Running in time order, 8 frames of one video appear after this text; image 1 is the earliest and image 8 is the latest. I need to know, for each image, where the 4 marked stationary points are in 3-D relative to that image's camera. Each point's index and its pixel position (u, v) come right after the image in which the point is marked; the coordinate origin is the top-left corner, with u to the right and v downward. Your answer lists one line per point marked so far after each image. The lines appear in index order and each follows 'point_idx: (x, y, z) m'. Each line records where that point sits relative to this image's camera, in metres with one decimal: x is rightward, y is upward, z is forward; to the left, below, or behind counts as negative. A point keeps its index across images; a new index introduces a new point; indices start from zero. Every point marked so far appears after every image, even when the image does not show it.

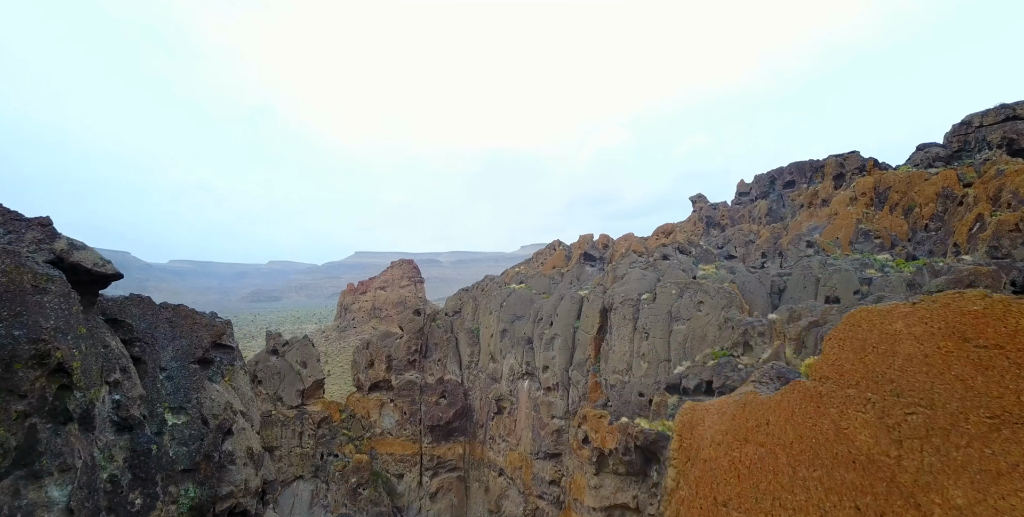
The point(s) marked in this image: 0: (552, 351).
0: (+1.4, -3.3, +18.4) m
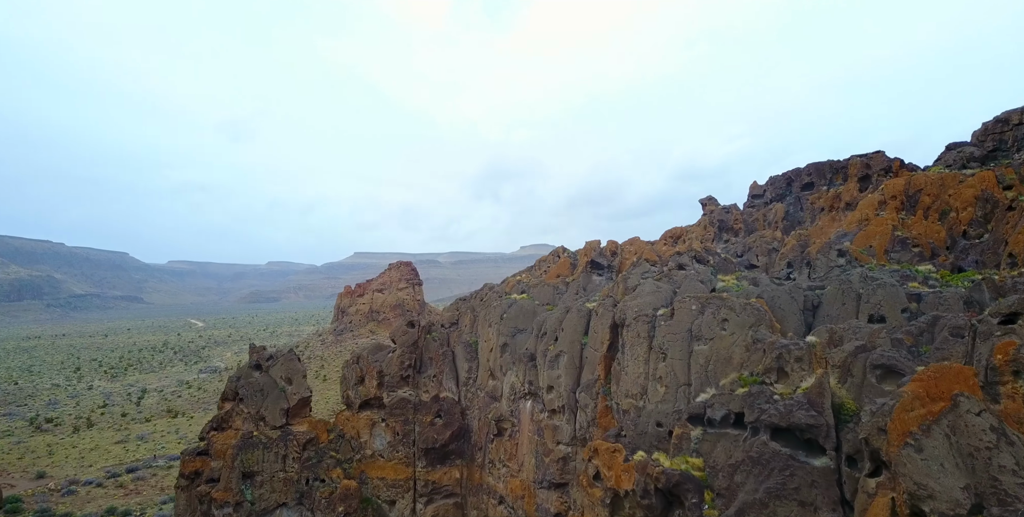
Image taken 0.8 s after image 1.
0: (+1.4, -3.6, +16.8) m
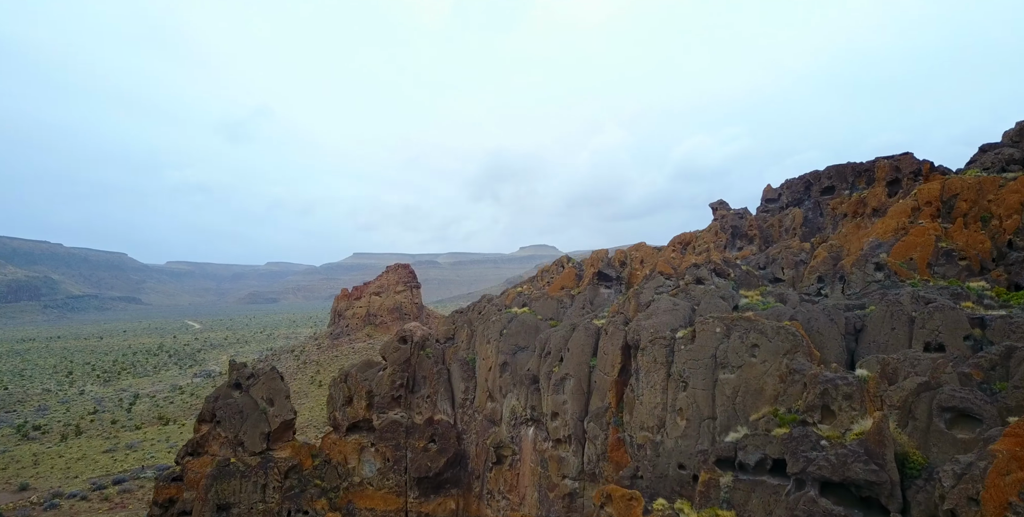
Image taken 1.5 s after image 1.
0: (+1.5, -3.9, +15.2) m
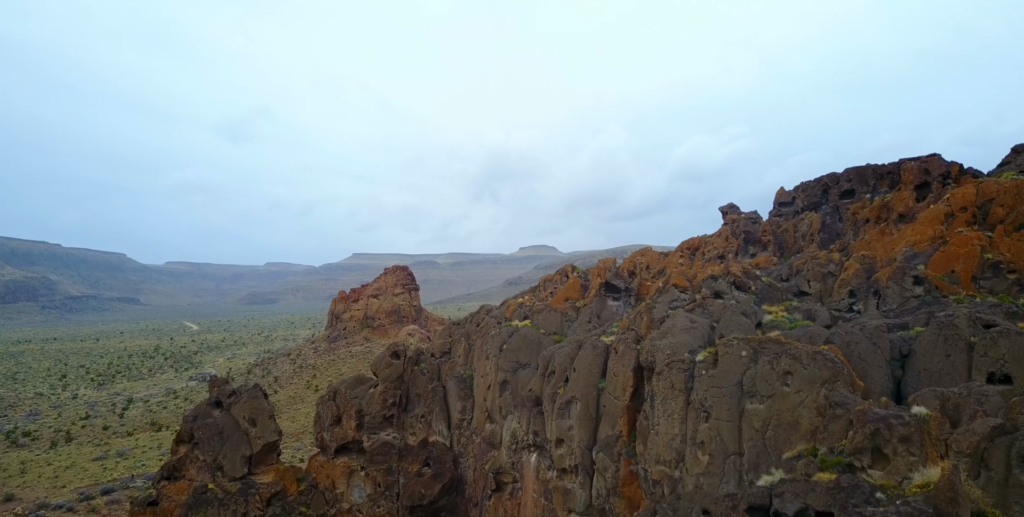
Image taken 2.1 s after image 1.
0: (+1.5, -4.3, +13.9) m
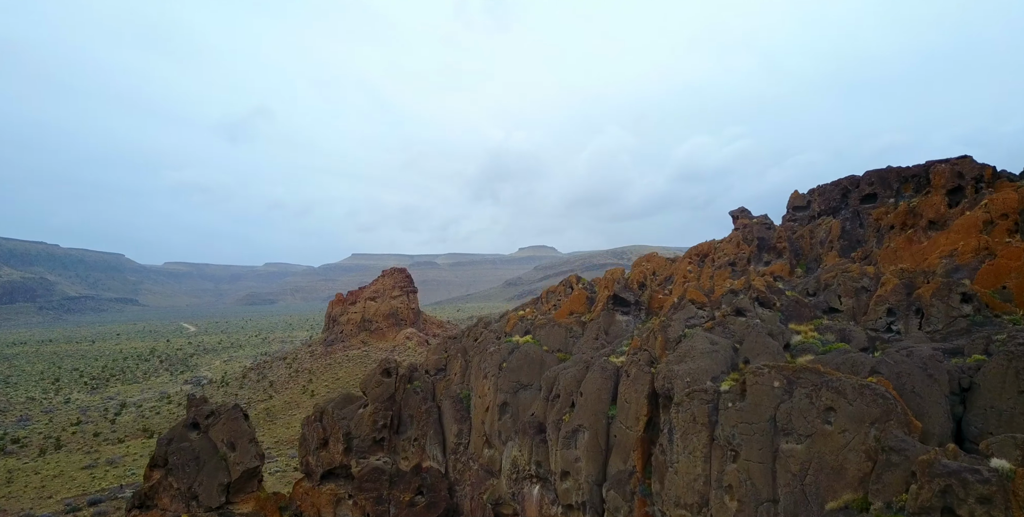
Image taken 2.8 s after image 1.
0: (+1.5, -4.6, +12.5) m
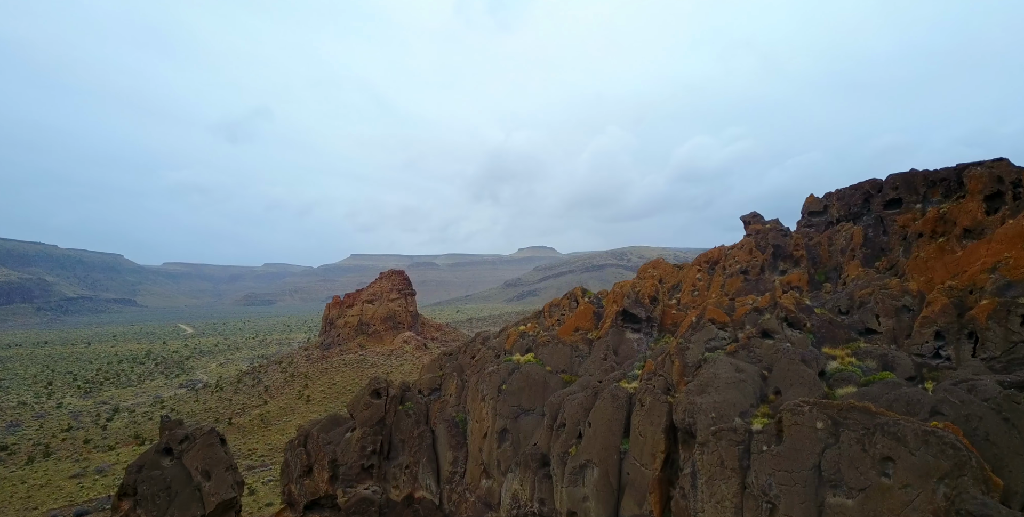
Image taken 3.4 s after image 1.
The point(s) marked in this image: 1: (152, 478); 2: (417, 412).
0: (+1.5, -4.9, +11.2) m
1: (-10.3, -6.3, +15.0) m
2: (-3.0, -4.7, +16.3) m
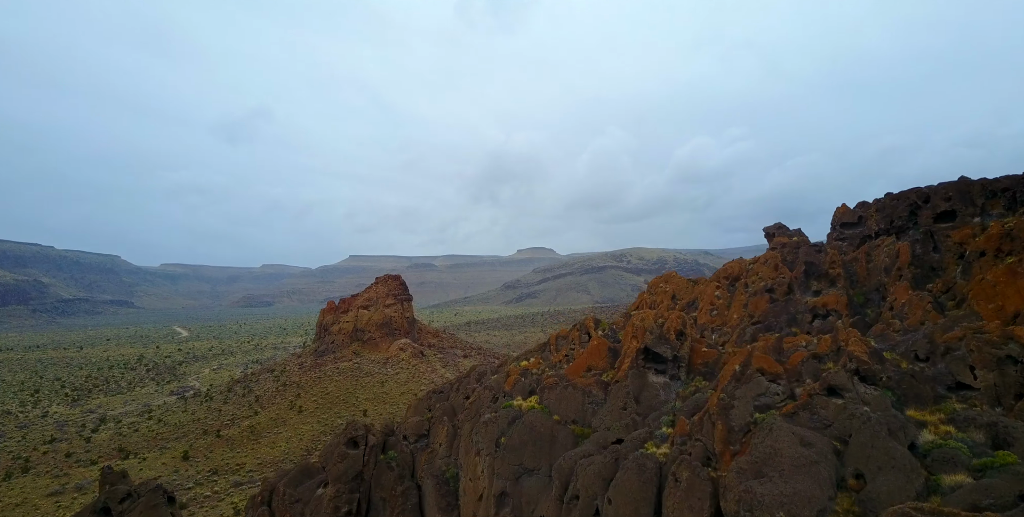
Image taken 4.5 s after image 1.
0: (+1.5, -5.6, +8.8) m
1: (-10.3, -6.9, +12.6) m
2: (-2.9, -5.4, +14.0) m
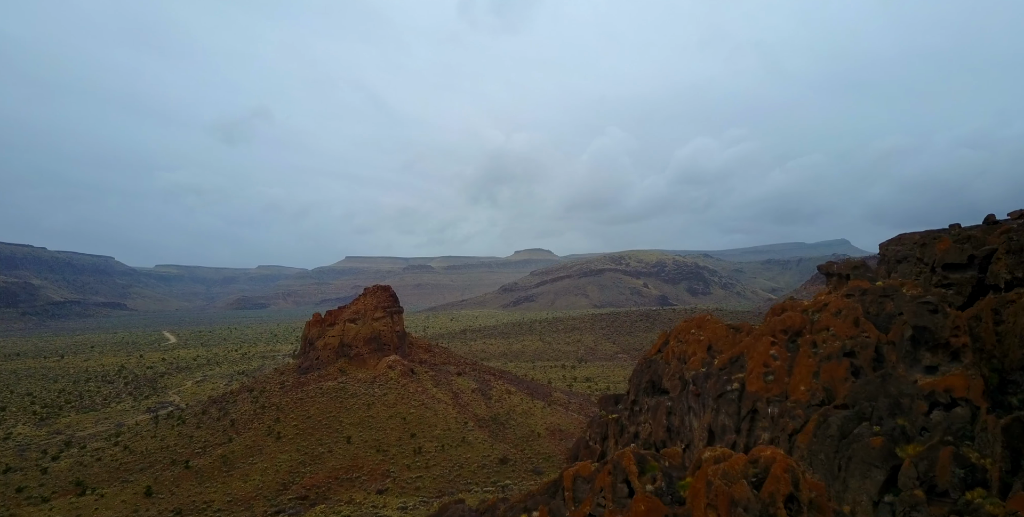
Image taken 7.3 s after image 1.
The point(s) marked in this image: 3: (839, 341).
0: (+1.4, -7.1, +3.4) m
1: (-10.4, -8.5, +7.2) m
2: (-3.1, -7.0, +8.5) m
3: (+9.8, -2.3, +15.7) m
